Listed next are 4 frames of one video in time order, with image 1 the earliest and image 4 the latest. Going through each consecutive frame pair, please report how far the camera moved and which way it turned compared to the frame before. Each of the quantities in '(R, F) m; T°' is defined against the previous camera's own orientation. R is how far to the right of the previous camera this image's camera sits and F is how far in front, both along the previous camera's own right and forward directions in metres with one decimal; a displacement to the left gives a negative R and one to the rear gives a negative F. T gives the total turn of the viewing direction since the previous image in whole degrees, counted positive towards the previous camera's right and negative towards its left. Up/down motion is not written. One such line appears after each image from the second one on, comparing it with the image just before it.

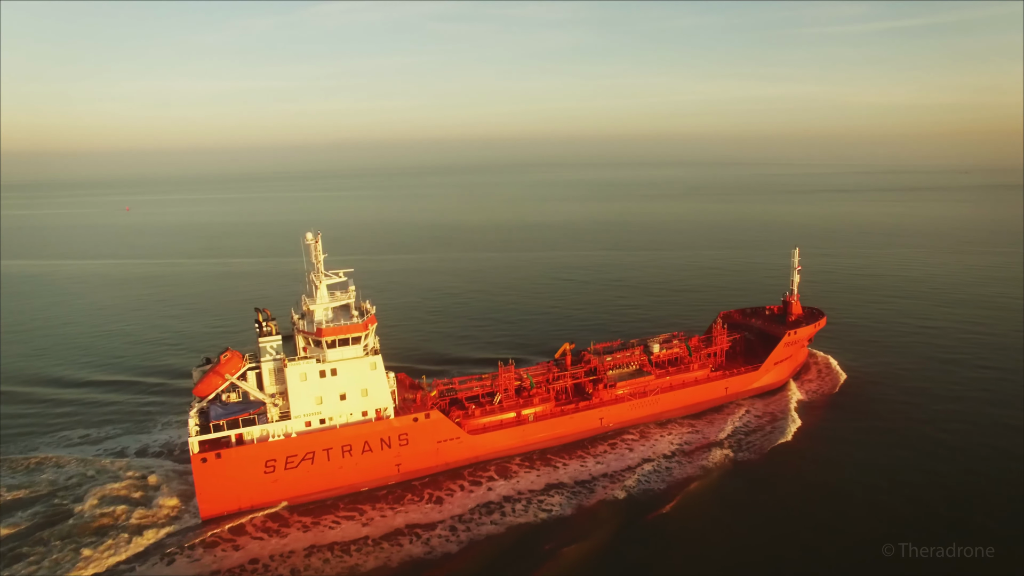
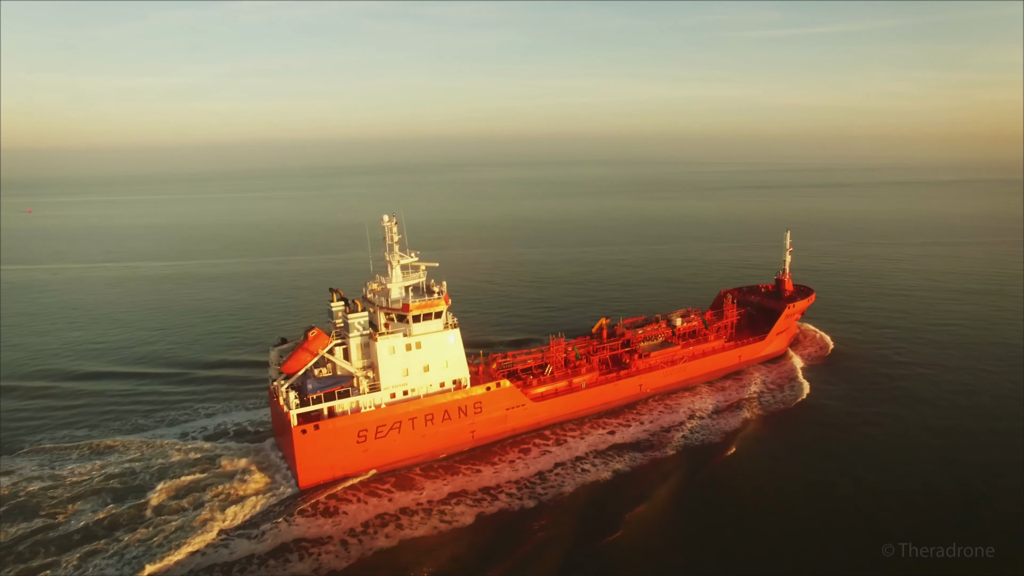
(-1.3, -0.6) m; +3°
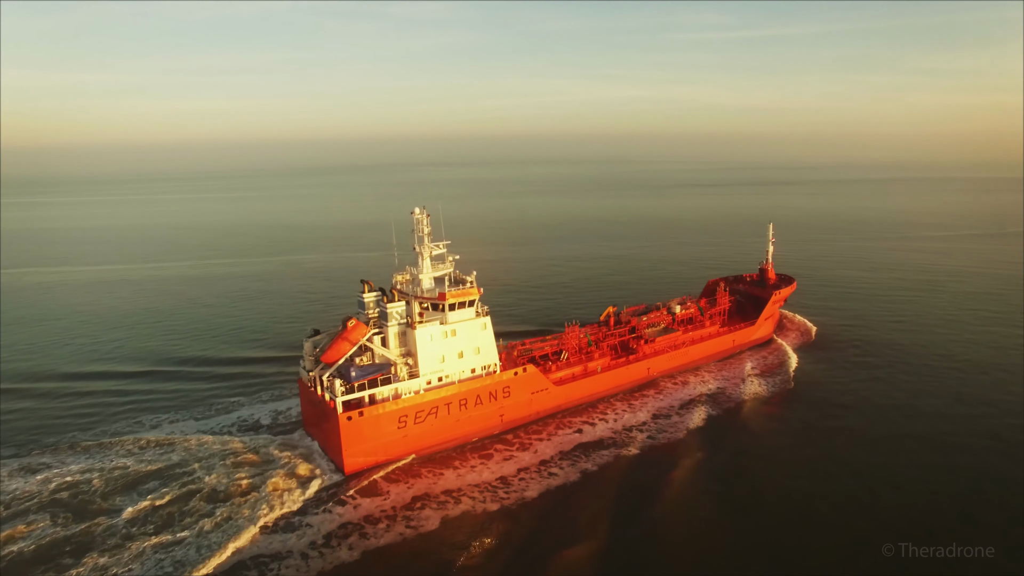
(-1.0, -0.3) m; +4°
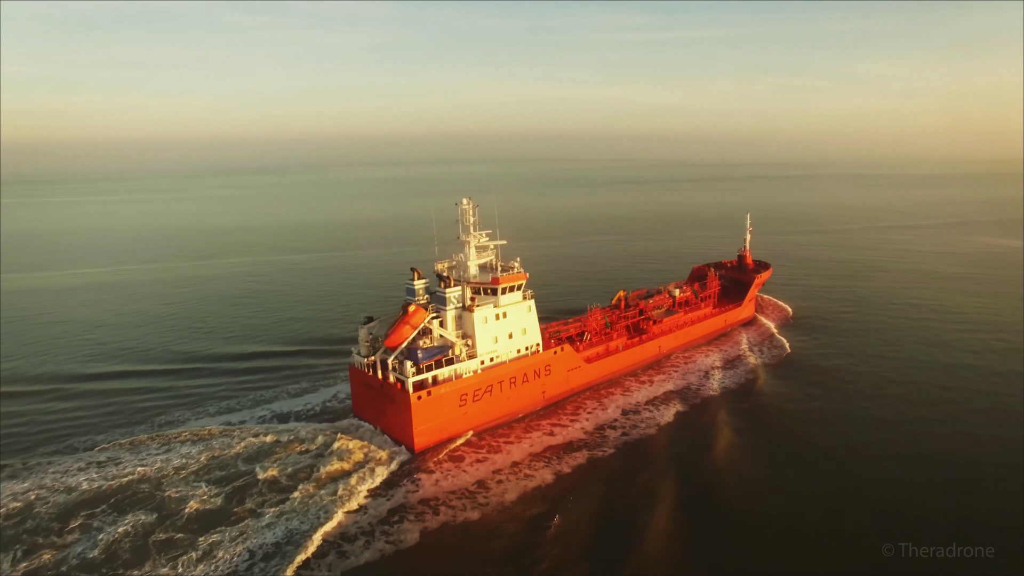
(-1.6, -0.5) m; +6°
